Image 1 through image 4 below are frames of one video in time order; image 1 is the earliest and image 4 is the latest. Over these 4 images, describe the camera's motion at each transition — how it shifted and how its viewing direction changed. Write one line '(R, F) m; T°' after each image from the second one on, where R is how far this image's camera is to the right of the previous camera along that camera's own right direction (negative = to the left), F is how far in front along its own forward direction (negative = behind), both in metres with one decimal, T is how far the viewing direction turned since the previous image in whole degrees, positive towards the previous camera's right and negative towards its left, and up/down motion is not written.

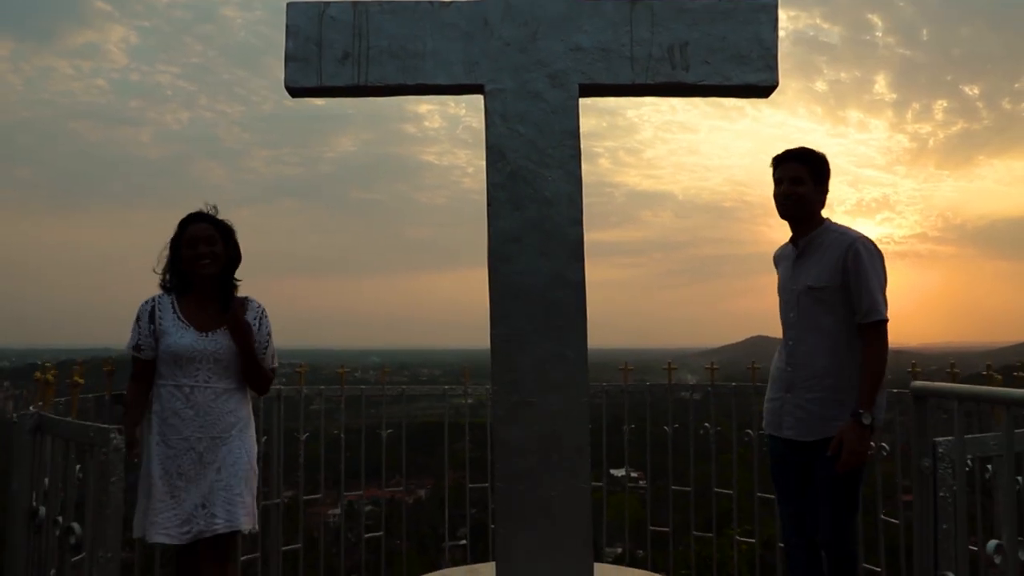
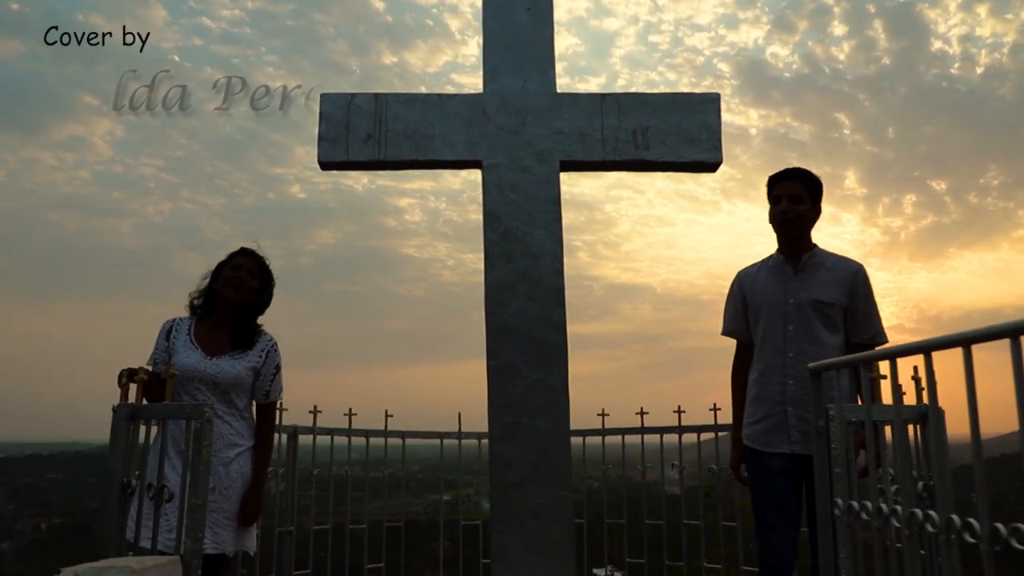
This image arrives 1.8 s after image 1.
(-0.1, -0.6) m; +1°
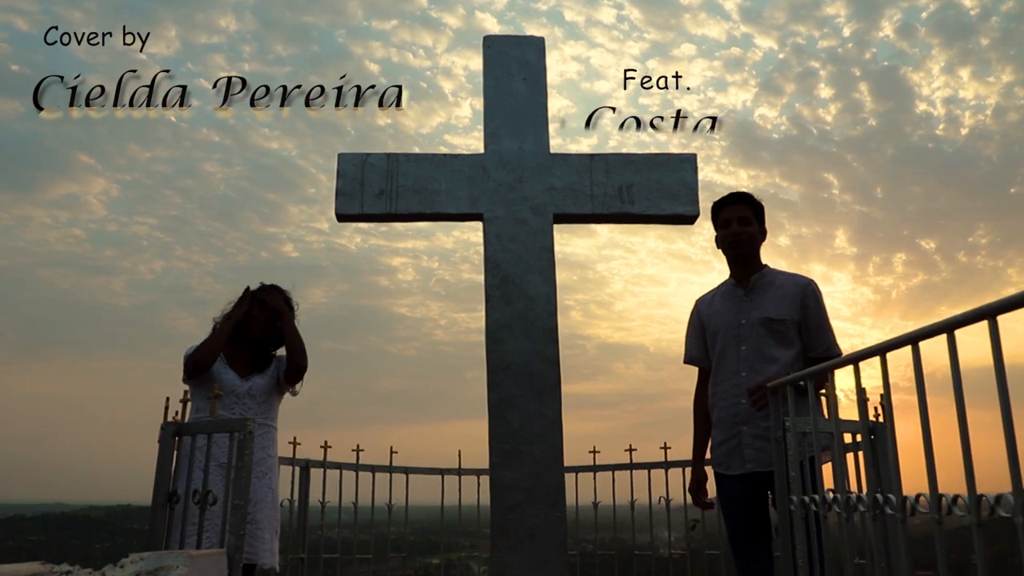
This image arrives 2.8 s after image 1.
(0.0, -0.4) m; +1°
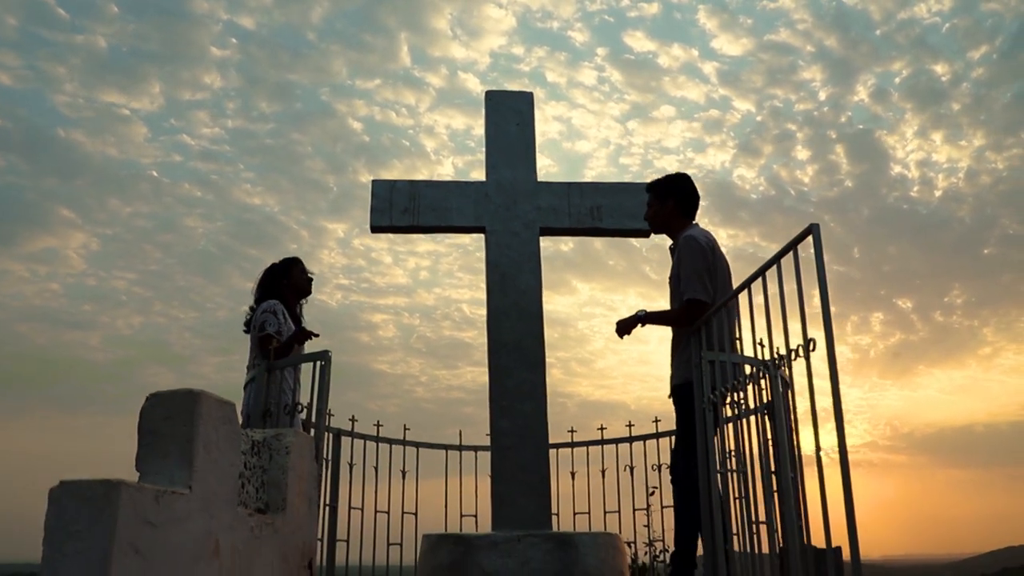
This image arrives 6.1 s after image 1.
(-0.1, -1.1) m; +1°
